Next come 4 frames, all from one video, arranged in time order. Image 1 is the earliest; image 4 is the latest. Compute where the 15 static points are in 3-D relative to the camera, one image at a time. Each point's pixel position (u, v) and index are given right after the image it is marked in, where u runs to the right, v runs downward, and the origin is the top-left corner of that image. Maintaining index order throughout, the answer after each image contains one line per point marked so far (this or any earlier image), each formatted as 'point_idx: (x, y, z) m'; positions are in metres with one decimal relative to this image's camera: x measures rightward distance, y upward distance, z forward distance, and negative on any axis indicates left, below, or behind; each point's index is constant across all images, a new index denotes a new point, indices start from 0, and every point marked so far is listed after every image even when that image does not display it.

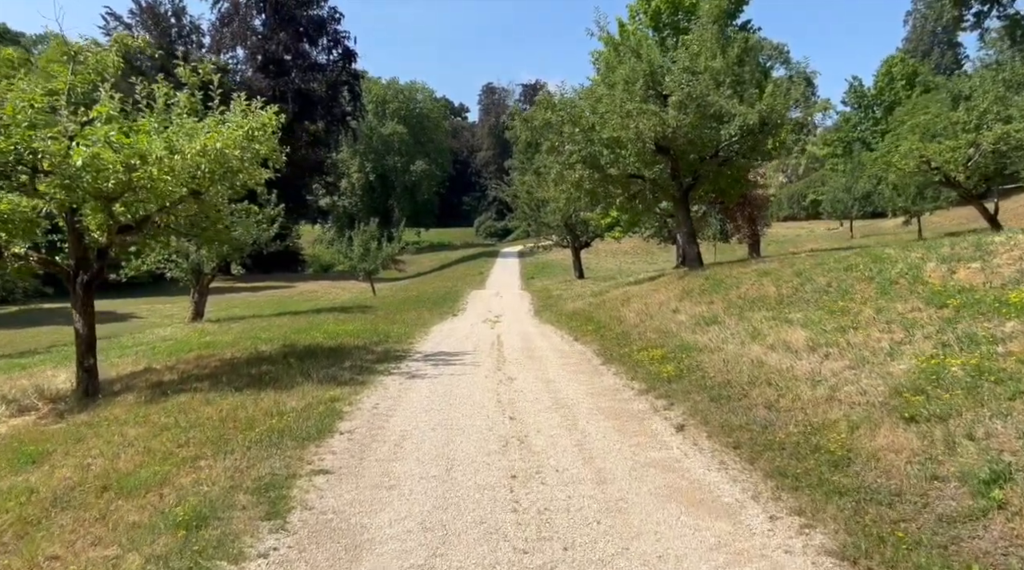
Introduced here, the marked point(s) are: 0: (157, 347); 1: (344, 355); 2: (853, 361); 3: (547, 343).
0: (-8.0, -1.4, +18.9) m
1: (-2.6, -1.1, +13.3) m
2: (+3.3, -0.7, +8.0) m
3: (+0.6, -1.0, +14.7) m
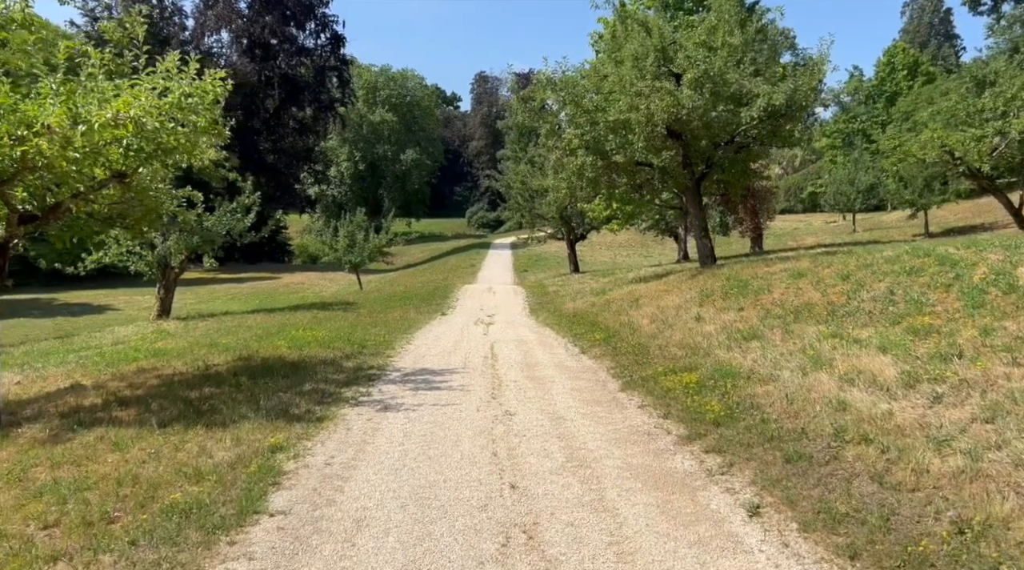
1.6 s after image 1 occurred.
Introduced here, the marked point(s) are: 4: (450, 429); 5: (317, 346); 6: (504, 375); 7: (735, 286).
0: (-8.1, -1.4, +16.6) m
1: (-2.7, -1.2, +11.0) m
2: (+3.3, -0.9, +5.8) m
3: (+0.6, -1.1, +12.5) m
4: (-0.6, -1.3, +7.6) m
5: (-3.2, -1.0, +13.7) m
6: (-0.1, -1.2, +10.7) m
7: (+4.2, 0.0, +15.5) m
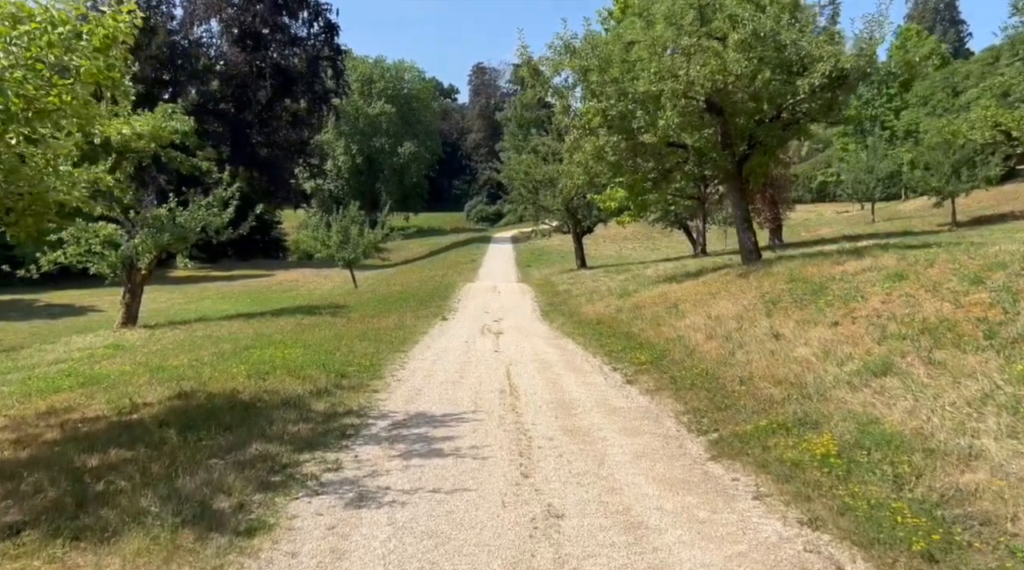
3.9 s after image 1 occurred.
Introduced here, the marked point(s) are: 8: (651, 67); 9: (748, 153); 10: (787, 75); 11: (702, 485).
0: (-7.8, -1.5, +13.5) m
1: (-2.4, -1.3, +8.0) m
2: (+3.6, -1.0, +2.8) m
3: (+0.8, -1.2, +9.5) m
4: (-0.3, -1.5, +4.6) m
5: (-2.9, -1.1, +10.7) m
6: (+0.2, -1.3, +7.7) m
7: (+4.4, -0.1, +12.5) m
8: (+2.8, +4.5, +17.2) m
9: (+5.4, +3.0, +18.9) m
10: (+5.7, +4.4, +17.3) m
11: (+1.3, -1.3, +5.7) m
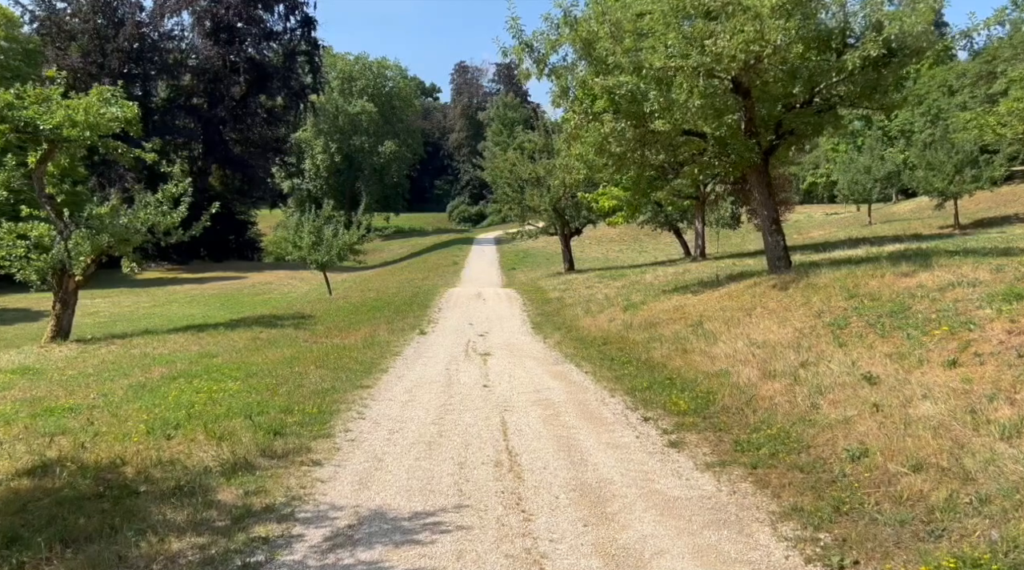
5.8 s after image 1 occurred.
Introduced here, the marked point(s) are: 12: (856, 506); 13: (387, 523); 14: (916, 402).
0: (-7.9, -1.7, +10.5) m
1: (-2.4, -1.5, +5.1) m
2: (+3.7, -1.2, +0.1) m
3: (+0.8, -1.4, +6.7) m
4: (-0.2, -1.7, +1.8) m
5: (-2.9, -1.4, +7.8) m
6: (+0.2, -1.5, +4.9) m
7: (+4.4, -0.3, +9.8) m
8: (+2.7, +4.3, +14.5) m
9: (+5.2, +2.8, +16.3) m
10: (+5.5, +4.2, +14.6) m
11: (+1.4, -1.6, +2.9) m
12: (+2.1, -1.3, +5.1) m
13: (-0.8, -1.5, +5.3) m
14: (+3.2, -0.9, +6.6) m
